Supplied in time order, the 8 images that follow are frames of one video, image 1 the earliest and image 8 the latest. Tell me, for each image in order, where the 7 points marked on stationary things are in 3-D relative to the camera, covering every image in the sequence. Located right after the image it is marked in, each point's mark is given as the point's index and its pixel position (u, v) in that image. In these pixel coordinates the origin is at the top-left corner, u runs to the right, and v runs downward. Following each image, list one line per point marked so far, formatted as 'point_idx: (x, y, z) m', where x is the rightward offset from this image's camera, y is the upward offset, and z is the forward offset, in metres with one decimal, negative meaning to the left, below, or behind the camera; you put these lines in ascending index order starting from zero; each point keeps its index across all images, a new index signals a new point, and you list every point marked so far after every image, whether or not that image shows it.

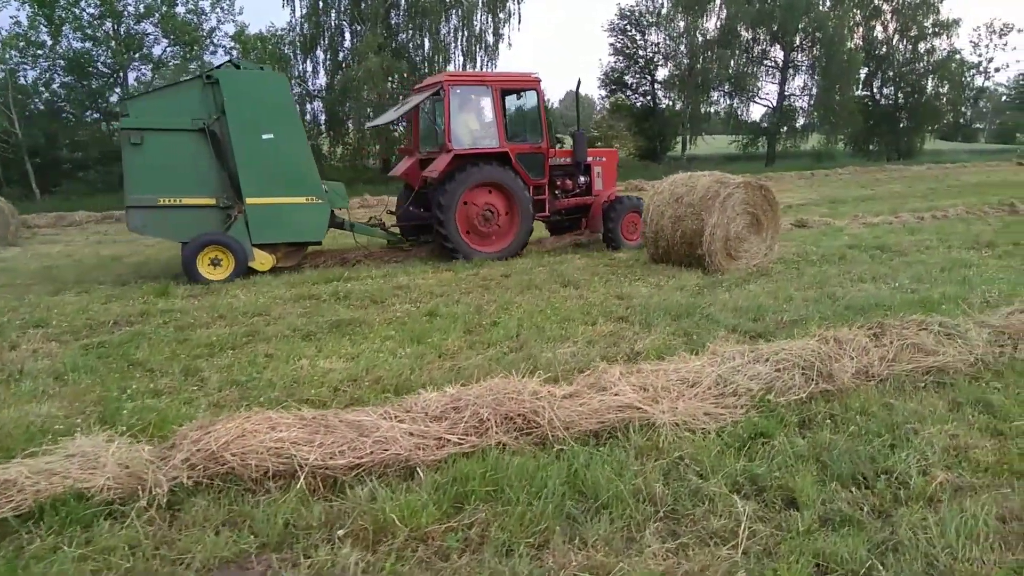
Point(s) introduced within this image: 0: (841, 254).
0: (+3.1, +0.3, +7.3) m
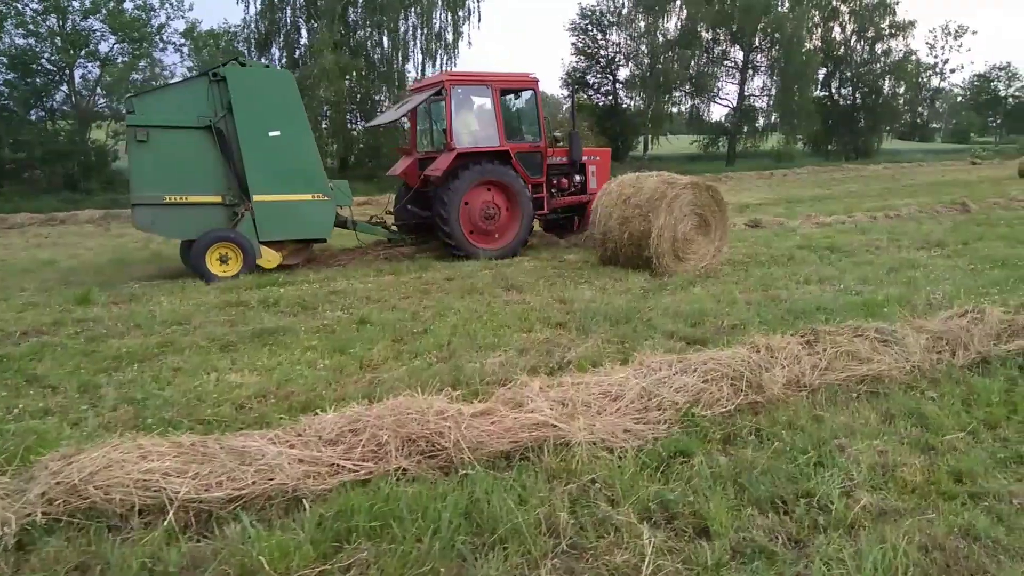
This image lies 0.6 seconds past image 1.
0: (+2.6, +0.3, +7.3) m
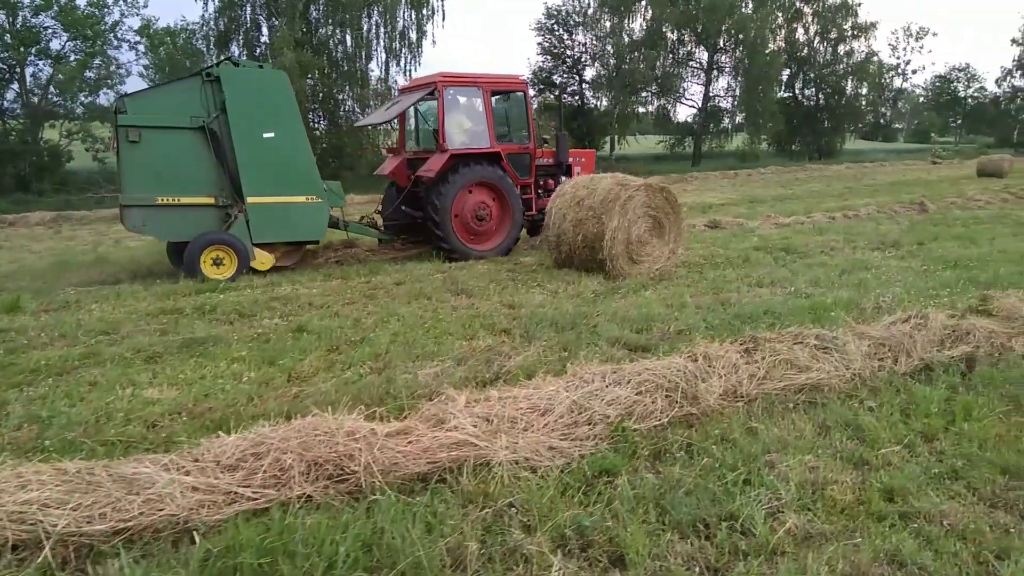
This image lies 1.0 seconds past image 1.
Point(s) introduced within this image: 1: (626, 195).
0: (+2.2, +0.3, +7.2) m
1: (+0.9, +0.7, +6.2) m
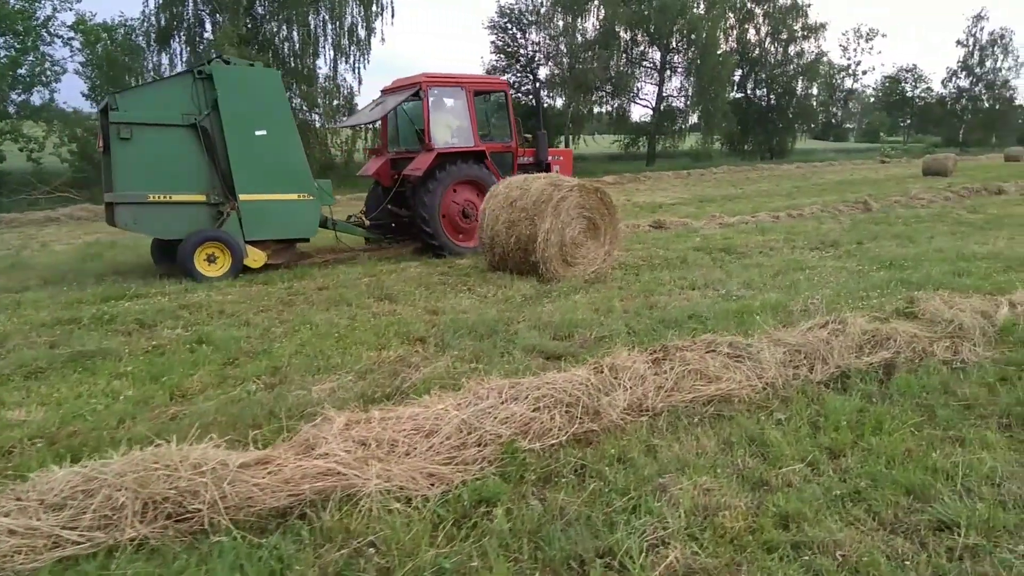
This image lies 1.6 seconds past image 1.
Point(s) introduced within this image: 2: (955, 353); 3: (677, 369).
0: (+1.6, +0.3, +7.1) m
1: (+0.4, +0.7, +6.0) m
2: (+1.8, -0.3, +3.3) m
3: (+0.6, -0.3, +2.8) m
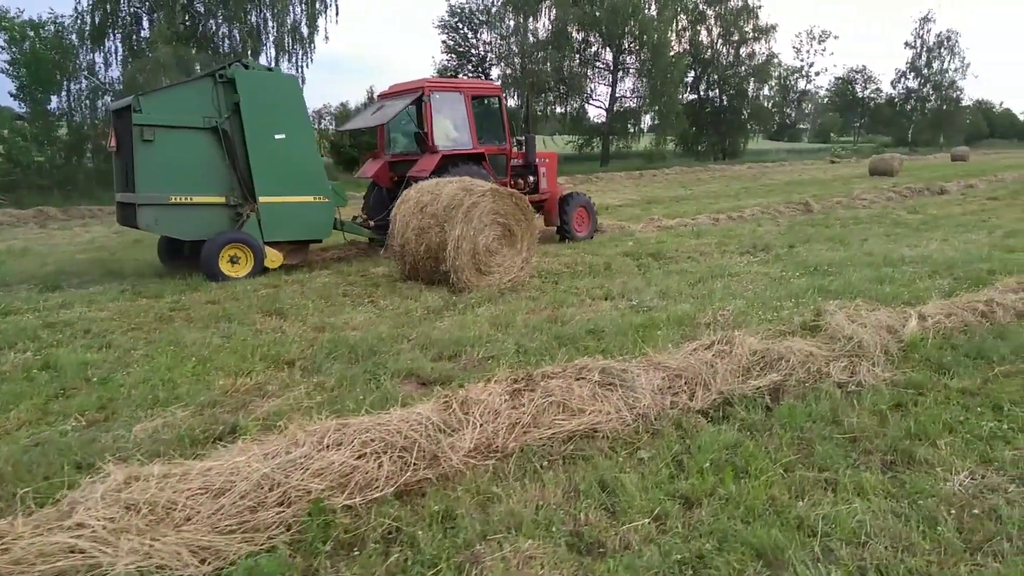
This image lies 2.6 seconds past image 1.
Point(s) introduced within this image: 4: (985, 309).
0: (+0.9, +0.2, +6.8) m
1: (-0.3, +0.6, +5.7) m
2: (+1.3, -0.3, +3.0) m
3: (+0.1, -0.4, +2.5) m
4: (+2.4, -0.1, +4.1) m
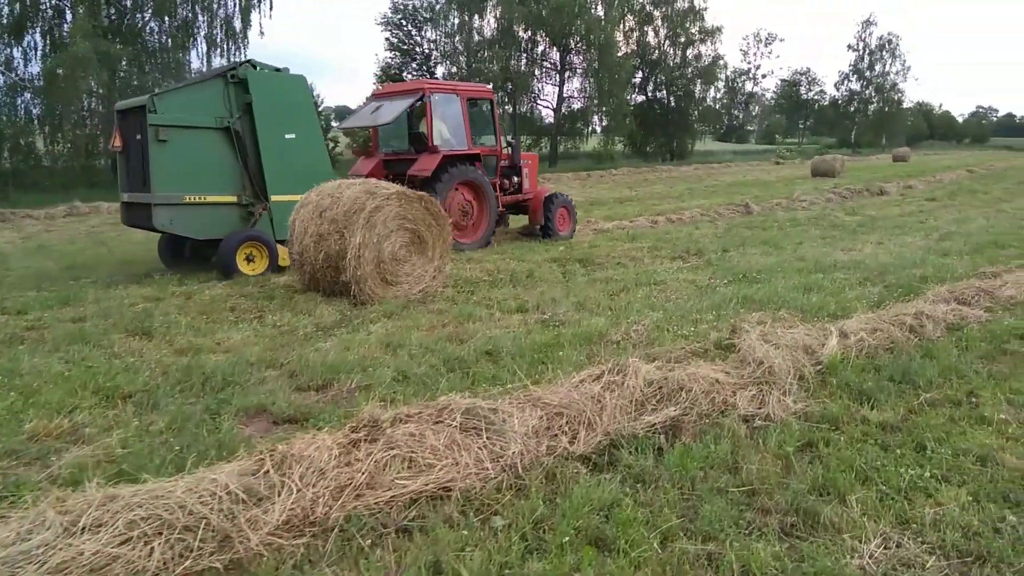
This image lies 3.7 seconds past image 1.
0: (+0.2, +0.1, +6.4) m
1: (-0.9, +0.6, +5.3) m
2: (+0.8, -0.4, +2.7) m
3: (-0.4, -0.4, +2.1) m
4: (+1.9, -0.2, +3.8) m
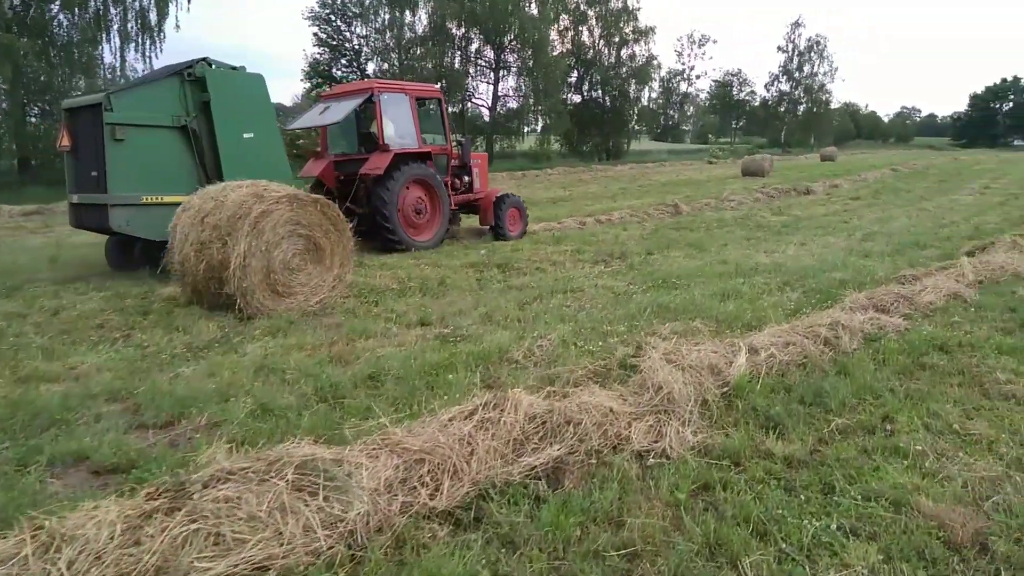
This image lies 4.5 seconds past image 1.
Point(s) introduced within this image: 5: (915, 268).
0: (-0.5, +0.1, +6.1) m
1: (-1.5, +0.5, +4.8) m
2: (+0.4, -0.5, +2.4) m
3: (-0.7, -0.5, +1.7) m
4: (+1.4, -0.2, +3.5) m
5: (+3.1, +0.2, +6.0) m
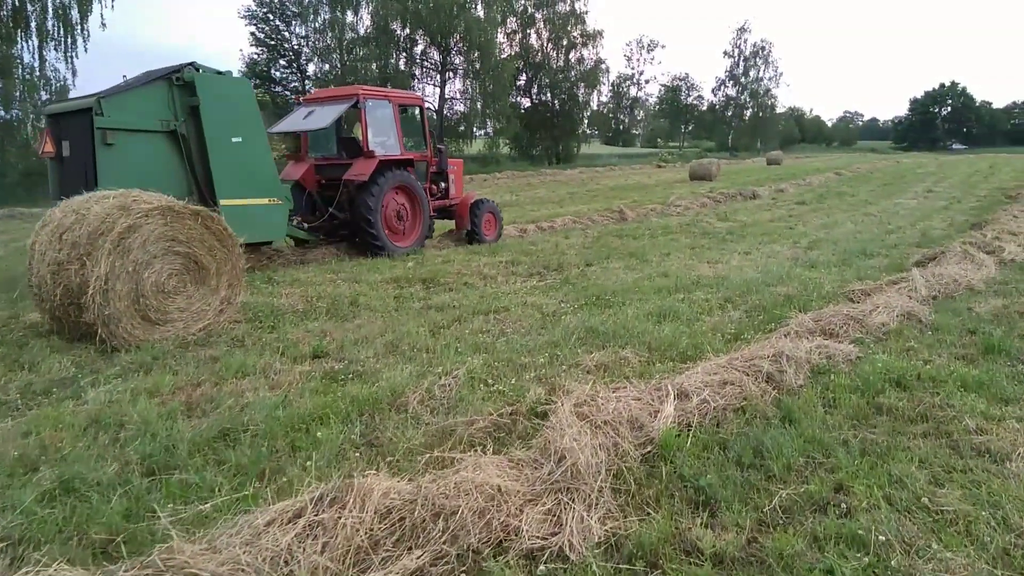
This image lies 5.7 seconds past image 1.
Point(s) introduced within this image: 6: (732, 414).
0: (-1.1, -0.1, +5.5) m
1: (-2.0, +0.3, +4.2) m
2: (+0.1, -0.6, +1.8) m
3: (-1.0, -0.6, +1.1) m
4: (+1.0, -0.3, +3.1) m
5: (+2.5, +0.1, +5.6) m
6: (+0.7, -0.4, +2.6) m
